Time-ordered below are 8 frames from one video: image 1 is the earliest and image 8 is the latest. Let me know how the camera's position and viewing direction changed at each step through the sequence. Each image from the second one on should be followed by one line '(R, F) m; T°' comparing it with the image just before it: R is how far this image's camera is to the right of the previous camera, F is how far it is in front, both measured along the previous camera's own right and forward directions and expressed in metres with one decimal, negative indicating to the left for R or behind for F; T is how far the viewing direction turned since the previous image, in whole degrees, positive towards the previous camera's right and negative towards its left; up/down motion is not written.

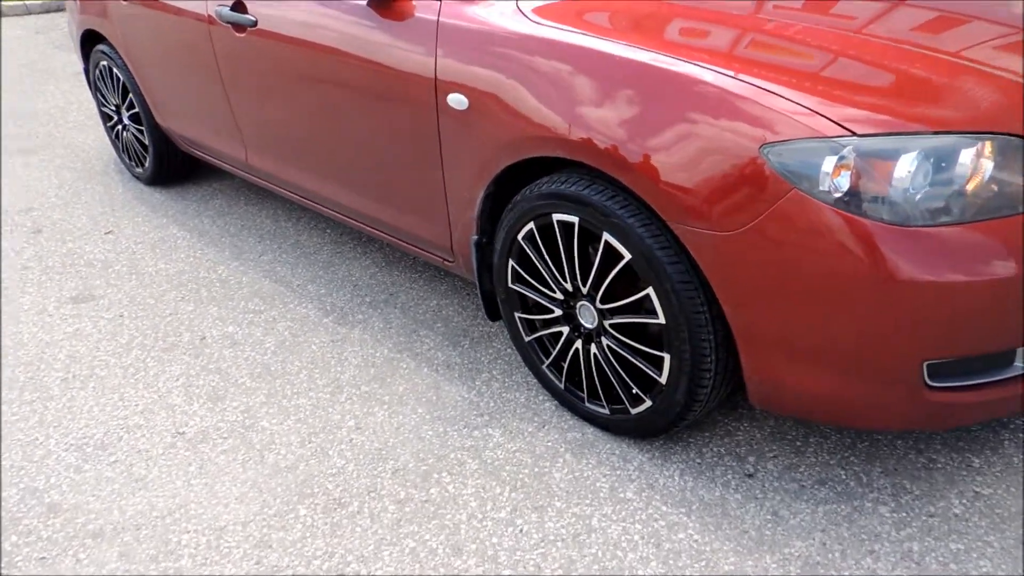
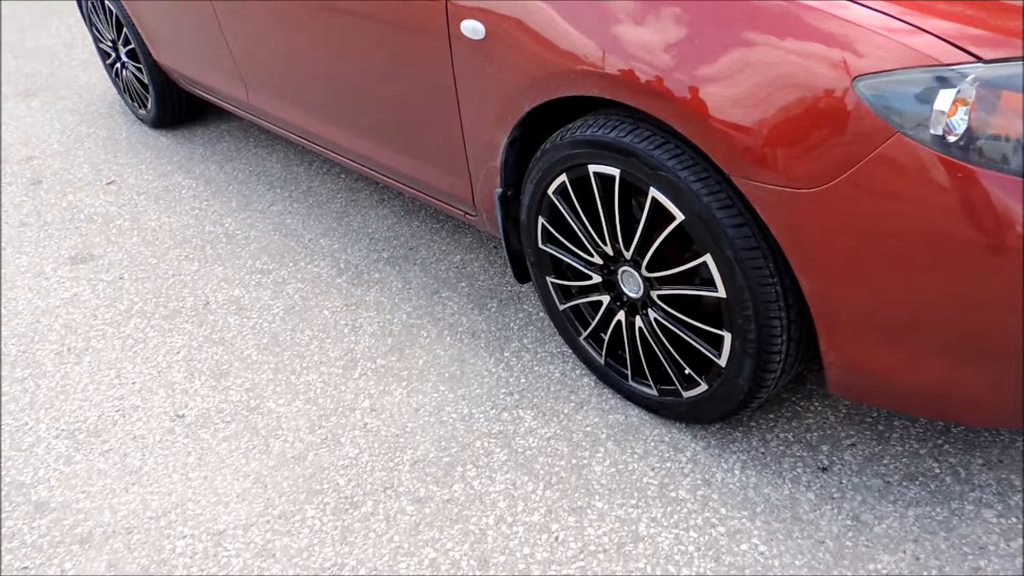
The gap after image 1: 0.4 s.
(0.0, +0.4) m; -3°
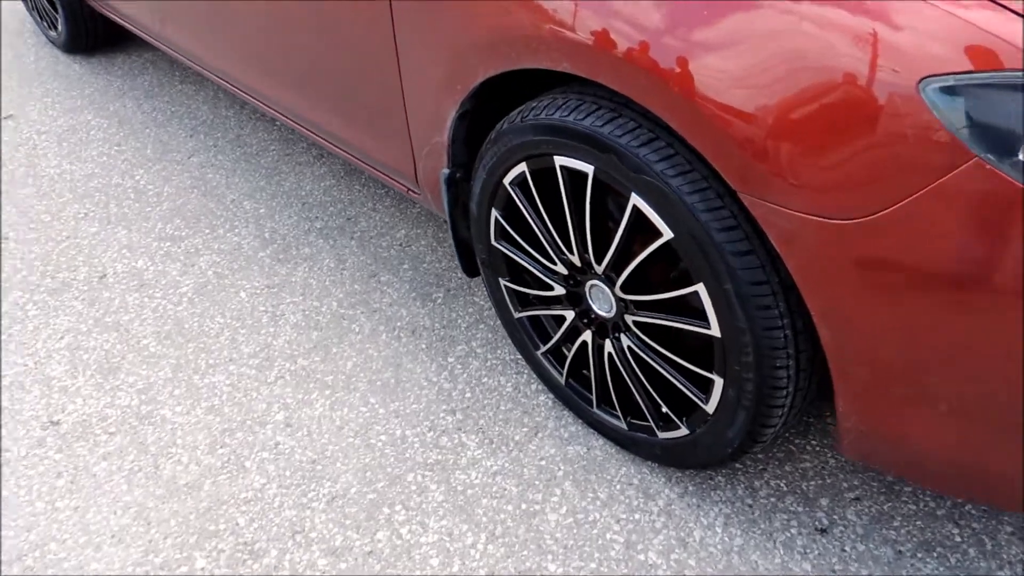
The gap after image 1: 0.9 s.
(+0.1, +0.5) m; +2°
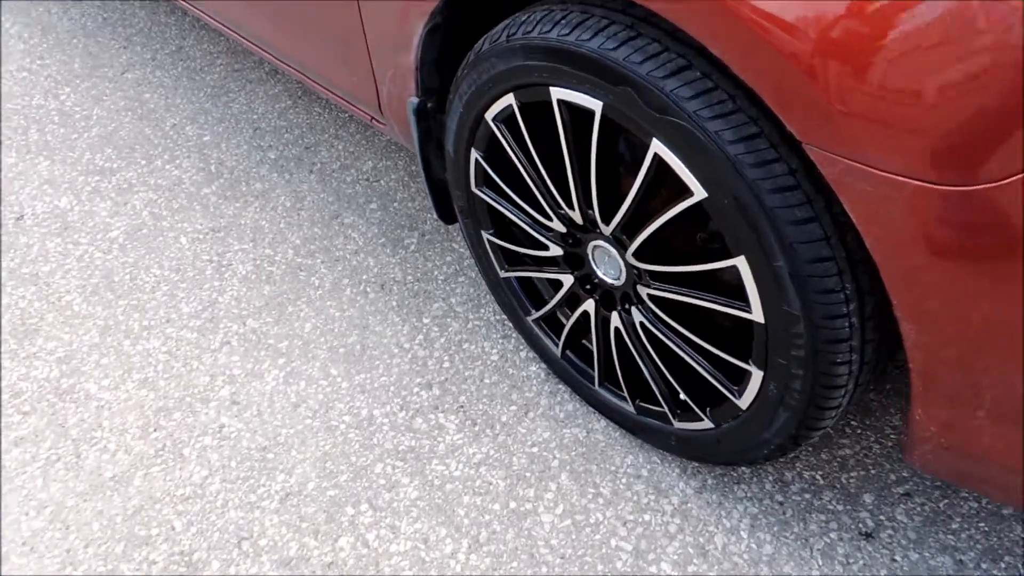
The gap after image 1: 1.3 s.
(0.0, +0.4) m; +1°
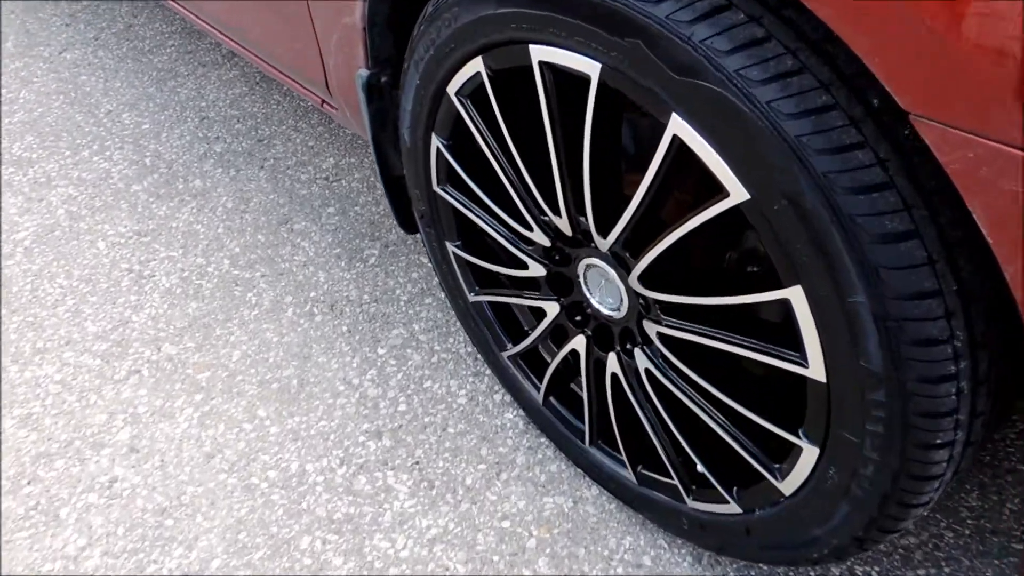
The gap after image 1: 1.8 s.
(+0.1, +0.4) m; 0°
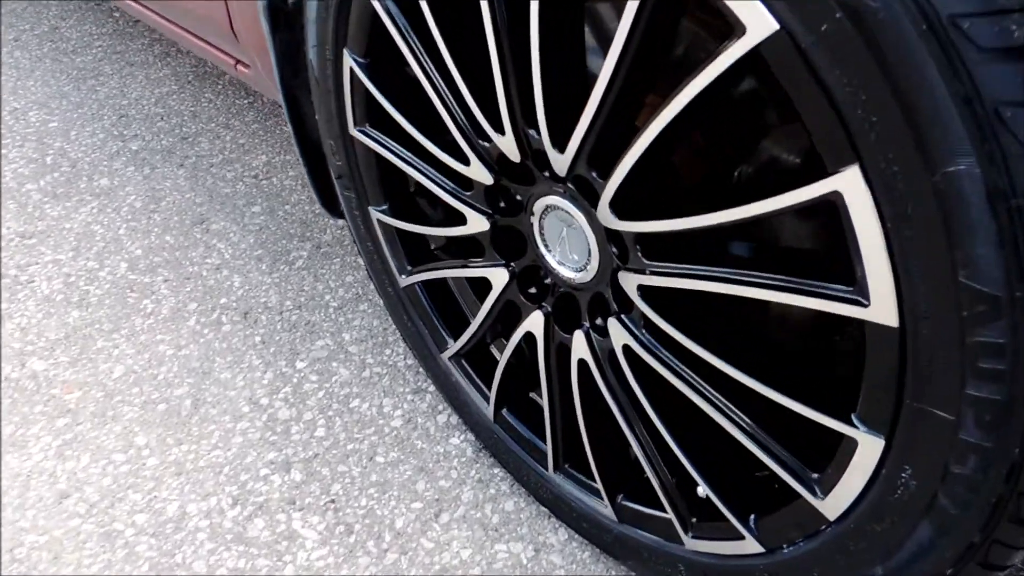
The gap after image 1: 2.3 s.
(+0.1, +0.4) m; +1°
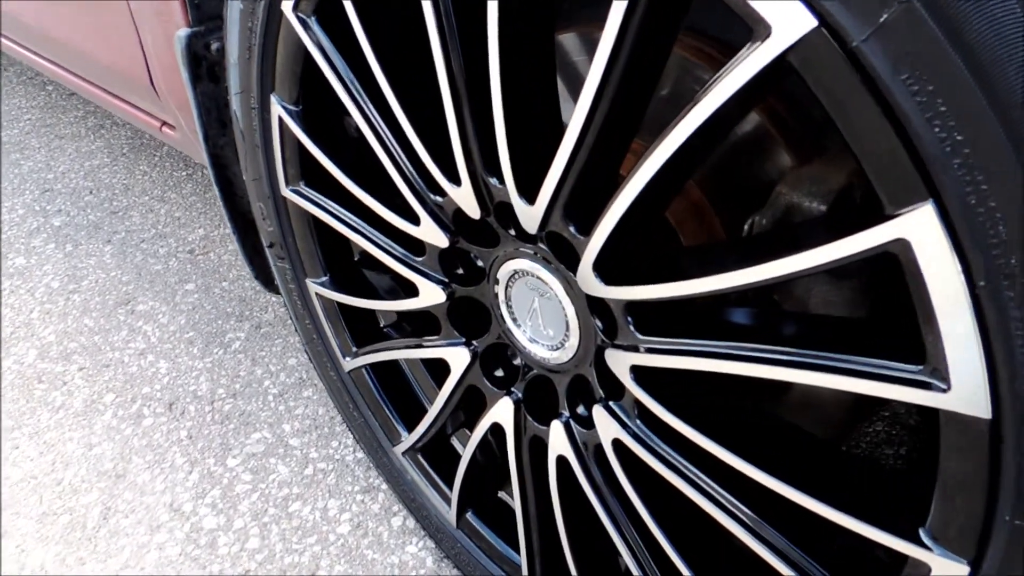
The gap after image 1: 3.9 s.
(0.0, +0.2) m; +3°
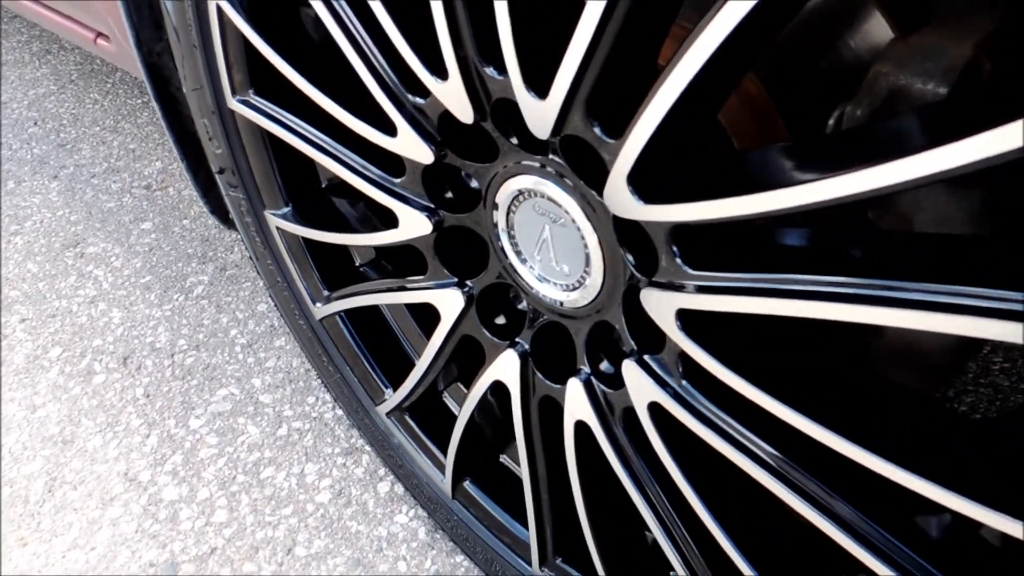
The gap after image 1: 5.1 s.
(0.0, +0.2) m; +1°
